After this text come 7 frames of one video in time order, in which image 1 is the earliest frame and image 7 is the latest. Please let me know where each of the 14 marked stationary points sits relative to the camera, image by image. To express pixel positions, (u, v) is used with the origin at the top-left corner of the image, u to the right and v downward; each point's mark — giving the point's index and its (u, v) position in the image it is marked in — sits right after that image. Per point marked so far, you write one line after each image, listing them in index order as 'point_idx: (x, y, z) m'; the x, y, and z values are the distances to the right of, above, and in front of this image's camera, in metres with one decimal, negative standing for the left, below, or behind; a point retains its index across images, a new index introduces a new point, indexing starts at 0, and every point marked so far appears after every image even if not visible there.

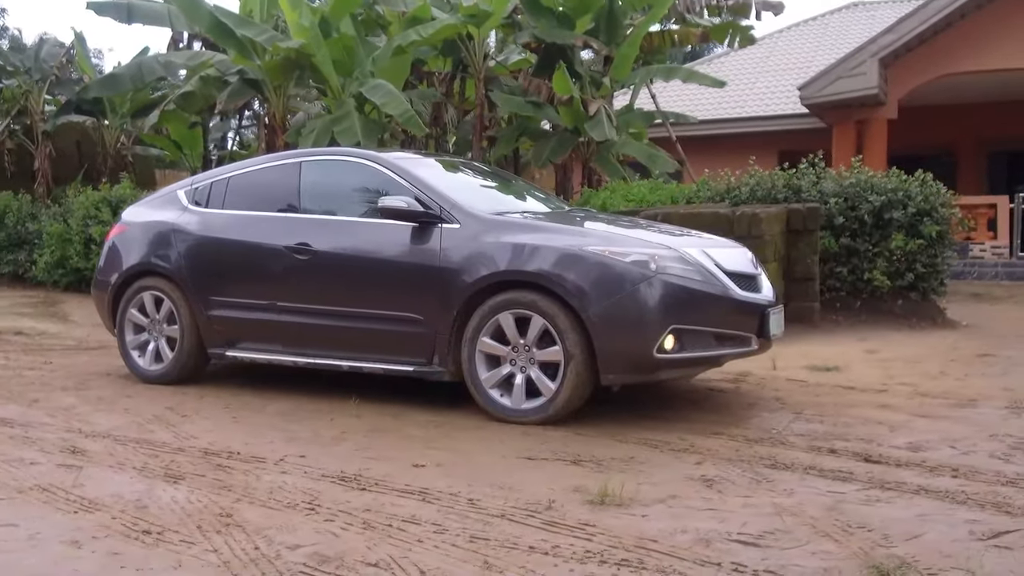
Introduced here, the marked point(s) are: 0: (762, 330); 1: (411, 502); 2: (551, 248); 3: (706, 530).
0: (+1.4, -0.2, +5.5) m
1: (-0.4, -0.8, +3.9) m
2: (+0.2, +0.2, +5.3) m
3: (+0.7, -0.9, +3.5) m
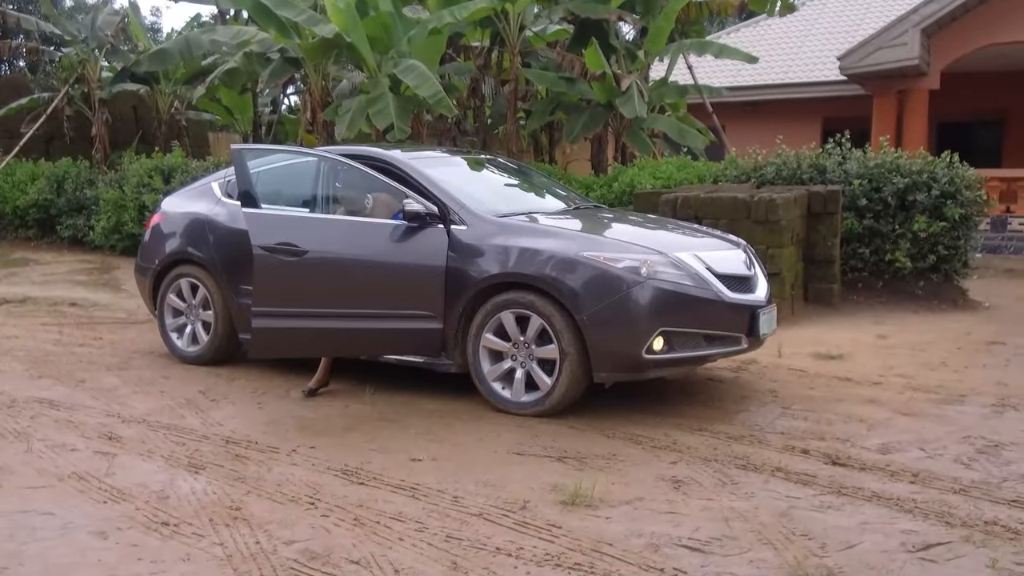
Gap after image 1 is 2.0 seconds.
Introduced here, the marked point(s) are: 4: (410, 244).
0: (+1.4, -0.2, +5.8) m
1: (-0.5, -0.9, +4.3) m
2: (+0.2, +0.2, +5.7) m
3: (+0.6, -1.0, +3.9) m
4: (-0.6, +0.3, +6.1) m
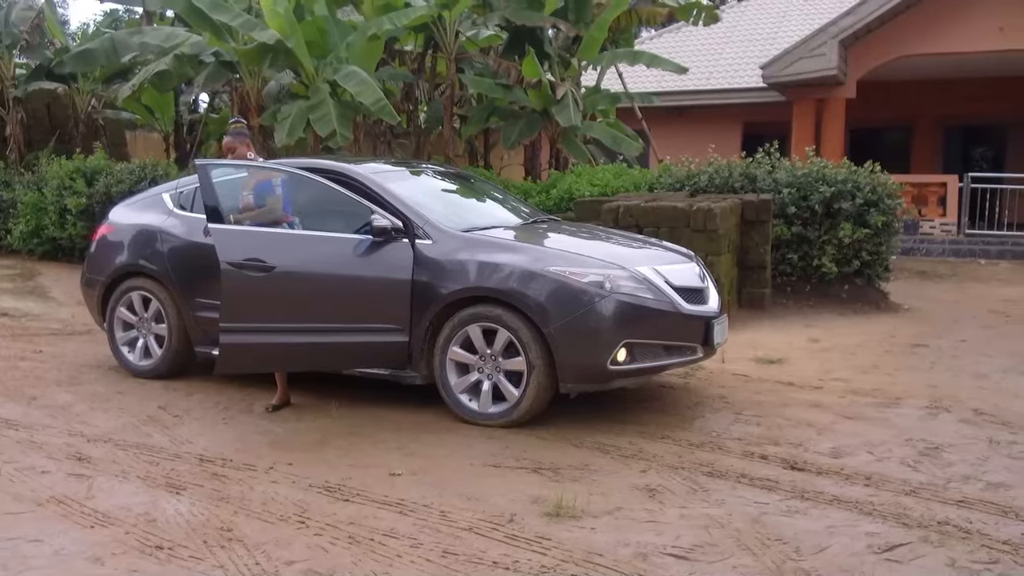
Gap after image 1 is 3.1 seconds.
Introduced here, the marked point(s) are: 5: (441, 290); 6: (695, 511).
0: (+1.2, -0.3, +6.0) m
1: (-0.5, -1.0, +4.4) m
2: (0.0, +0.1, +5.8) m
3: (+0.6, -1.1, +4.1) m
4: (-0.8, +0.2, +6.2) m
5: (-0.4, 0.0, +6.0) m
6: (+0.8, -1.0, +4.5) m
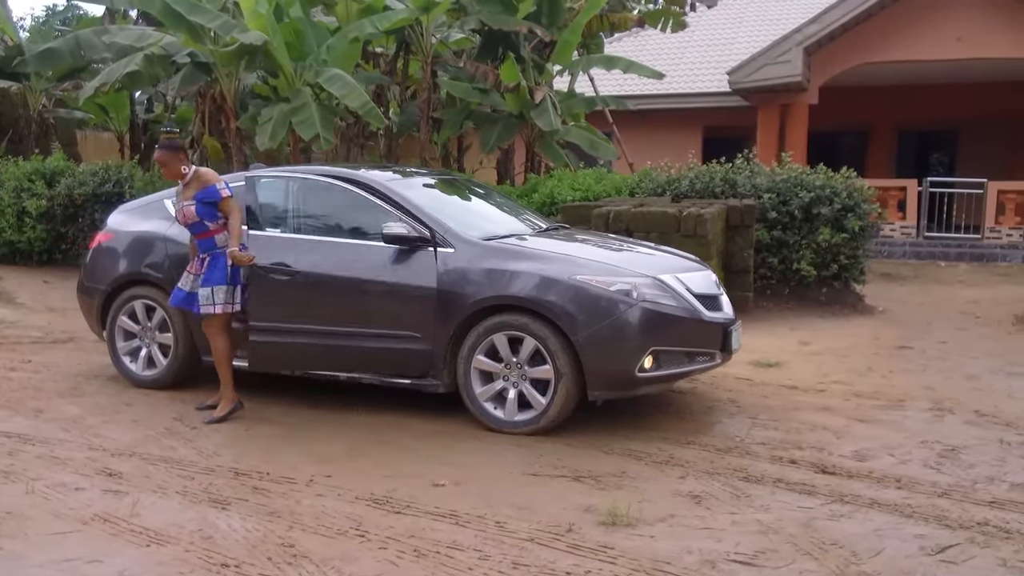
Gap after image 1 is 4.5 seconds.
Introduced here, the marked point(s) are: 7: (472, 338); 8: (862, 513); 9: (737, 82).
0: (+1.3, -0.4, +6.2) m
1: (-0.3, -1.1, +4.4) m
2: (+0.2, +0.1, +5.9) m
3: (+0.8, -1.1, +4.1) m
4: (-0.7, +0.1, +6.2) m
5: (-0.3, -0.1, +6.0) m
6: (+1.1, -1.1, +4.6) m
7: (-0.2, -0.3, +6.0) m
8: (+1.7, -1.1, +4.6) m
9: (+3.5, +3.2, +15.2) m
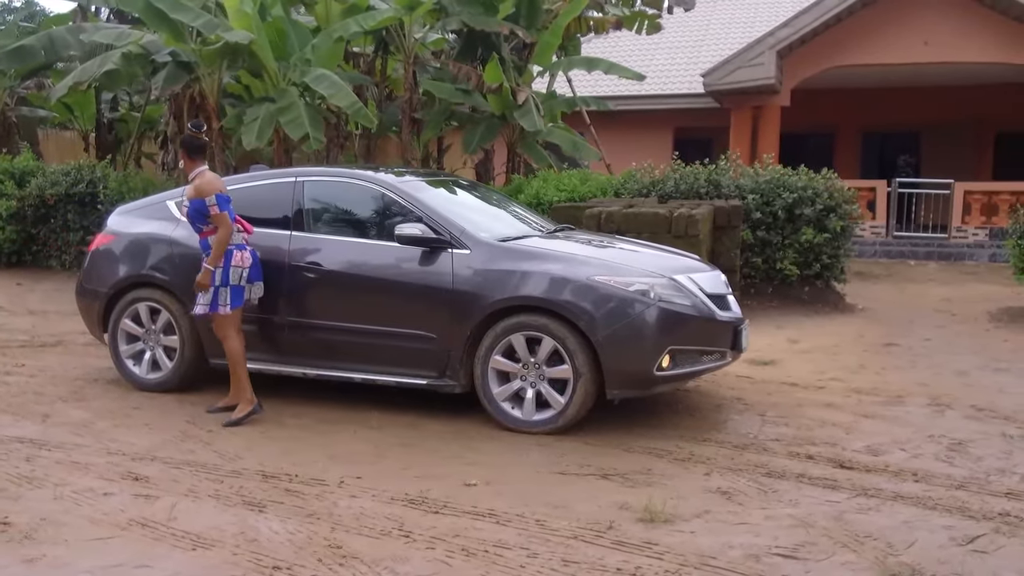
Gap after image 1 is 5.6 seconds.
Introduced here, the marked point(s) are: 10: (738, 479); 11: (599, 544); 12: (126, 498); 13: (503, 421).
0: (+1.4, -0.4, +6.3) m
1: (-0.1, -1.1, +4.5) m
2: (+0.3, +0.1, +5.9) m
3: (+1.0, -1.1, +4.2) m
4: (-0.6, +0.1, +6.2) m
5: (-0.2, -0.1, +6.0) m
6: (+1.3, -1.1, +4.7) m
7: (-0.1, -0.3, +6.1) m
8: (+1.8, -1.1, +4.8) m
9: (+3.1, +3.2, +15.4) m
10: (+1.2, -1.0, +5.1) m
11: (+0.4, -1.1, +4.2) m
12: (-1.9, -1.0, +4.8) m
13: (-0.1, -0.8, +6.0) m
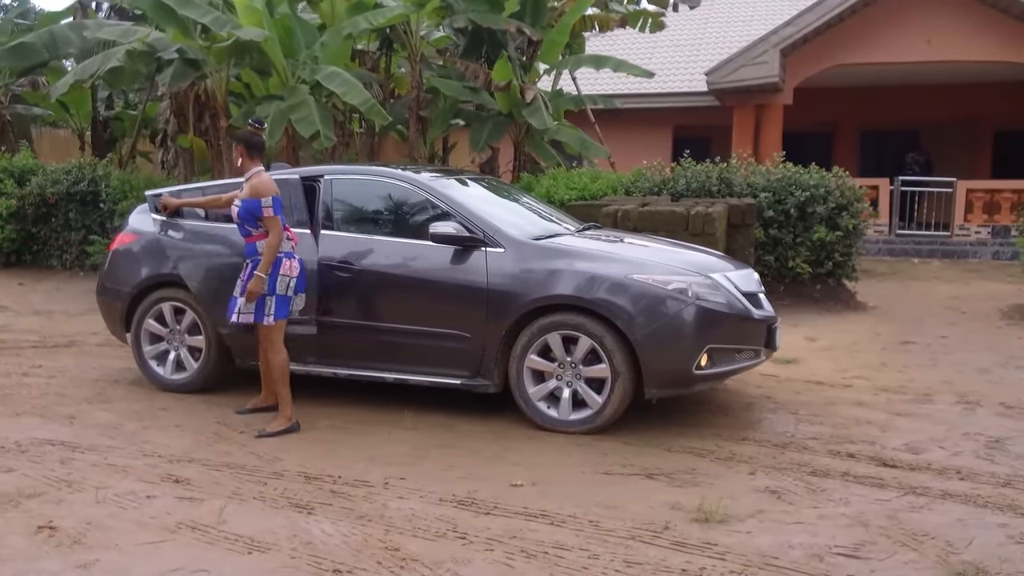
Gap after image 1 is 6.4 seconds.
0: (+1.6, -0.3, +6.3) m
1: (+0.1, -1.1, +4.4) m
2: (+0.5, +0.1, +5.9) m
3: (+1.3, -1.1, +4.2) m
4: (-0.4, +0.1, +6.1) m
5: (+0.1, -0.1, +6.0) m
6: (+1.5, -1.1, +4.6) m
7: (+0.1, -0.3, +6.0) m
8: (+2.1, -1.1, +4.8) m
9: (+3.2, +3.2, +15.4) m
10: (+1.4, -1.0, +5.1) m
11: (+0.6, -1.1, +4.2) m
12: (-1.6, -1.0, +4.7) m
13: (+0.2, -0.8, +6.0) m
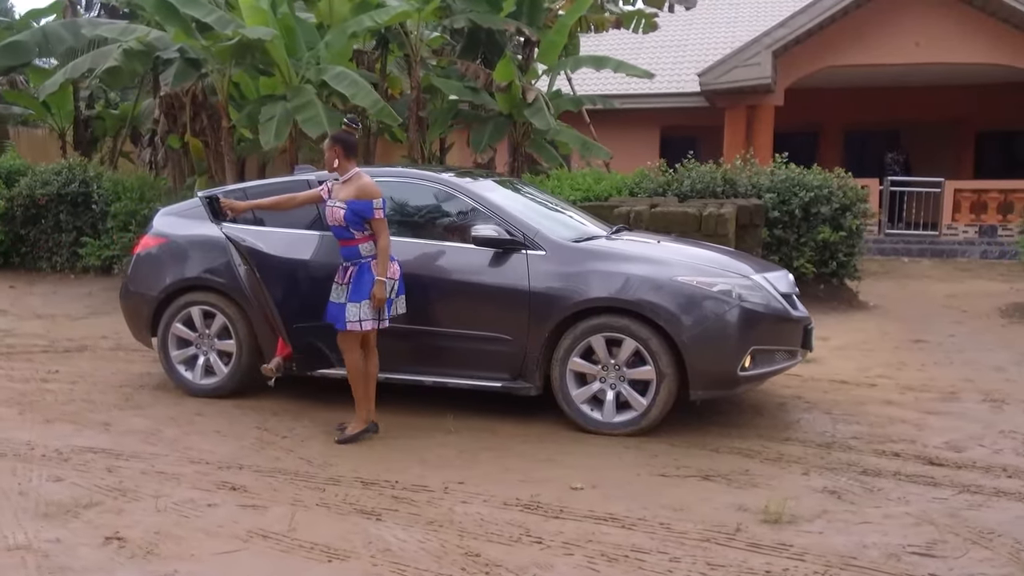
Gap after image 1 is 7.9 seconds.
0: (+1.9, -0.4, +6.3) m
1: (+0.5, -1.1, +4.4) m
2: (+0.8, +0.1, +5.9) m
3: (+1.6, -1.1, +4.3) m
4: (-0.1, +0.1, +6.1) m
5: (+0.3, -0.1, +6.0) m
6: (+1.8, -1.1, +4.7) m
7: (+0.3, -0.3, +6.0) m
8: (+2.4, -1.1, +4.8) m
9: (+3.1, +3.2, +15.5) m
10: (+1.7, -1.0, +5.2) m
11: (+1.0, -1.1, +4.2) m
12: (-1.3, -1.0, +4.6) m
13: (+0.4, -0.8, +6.0) m
